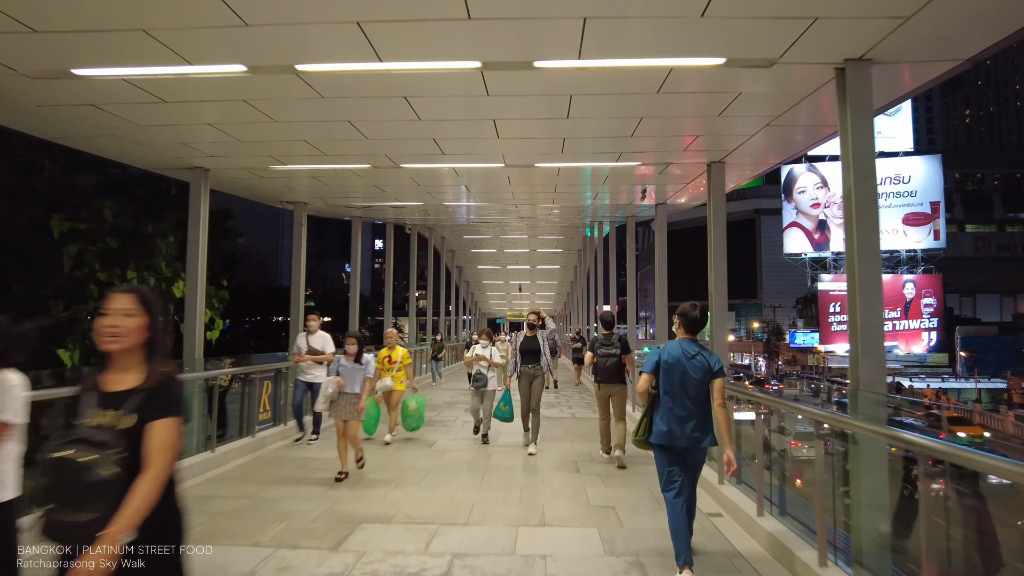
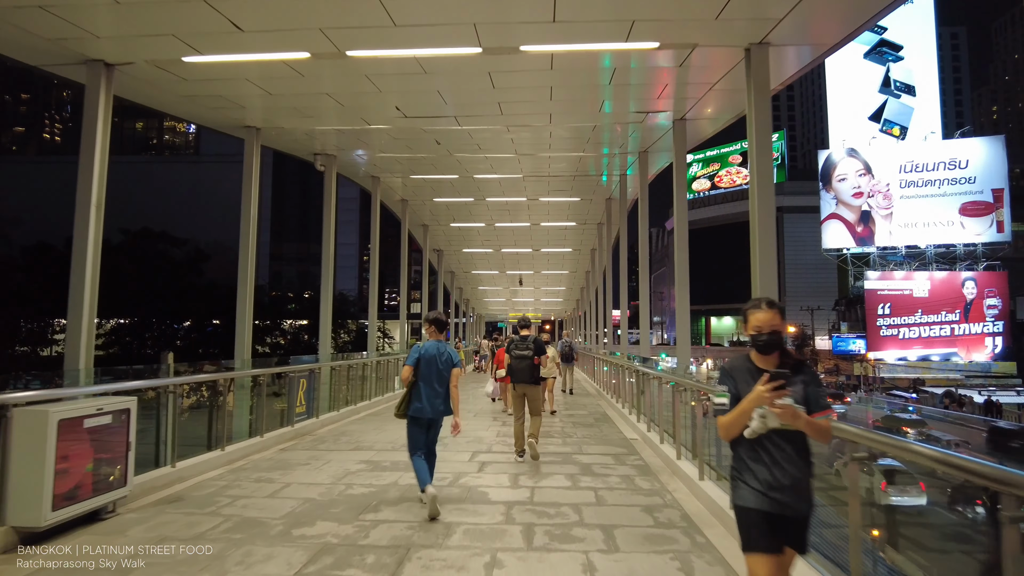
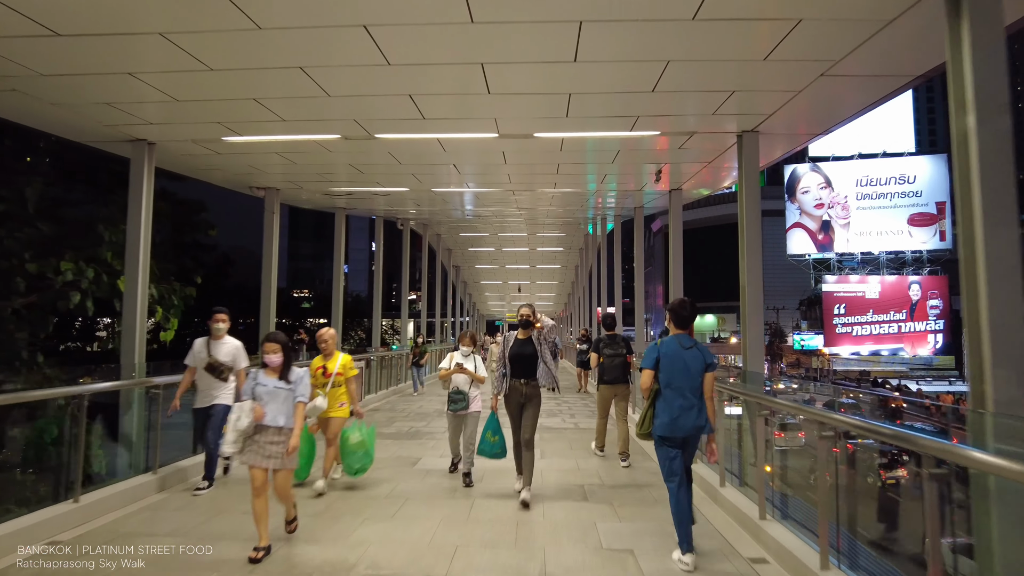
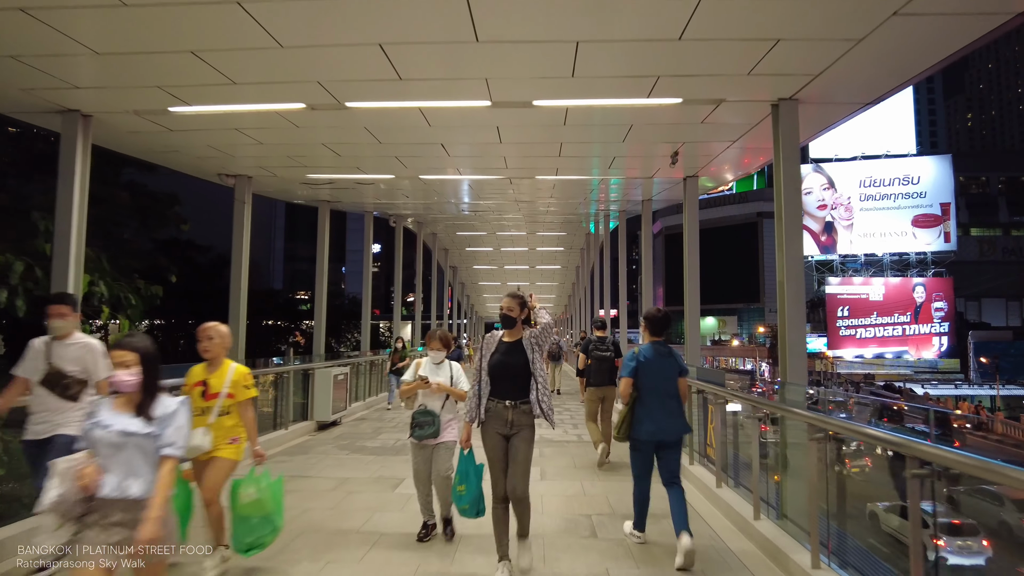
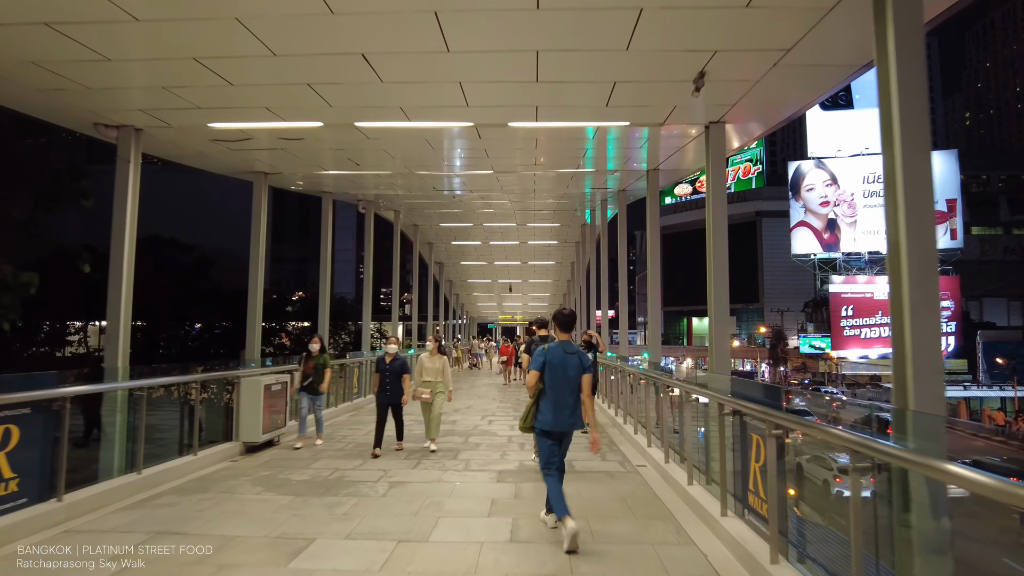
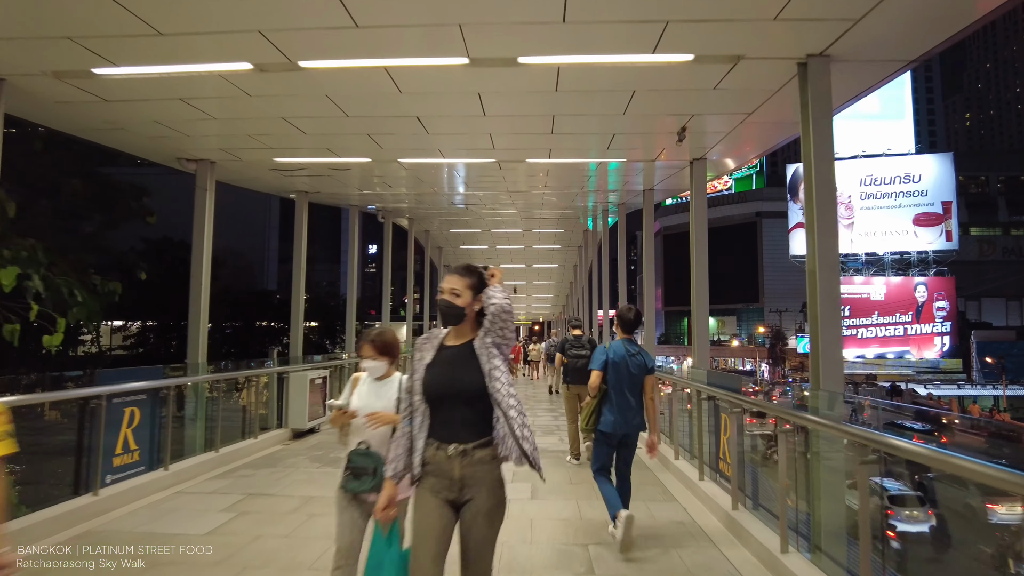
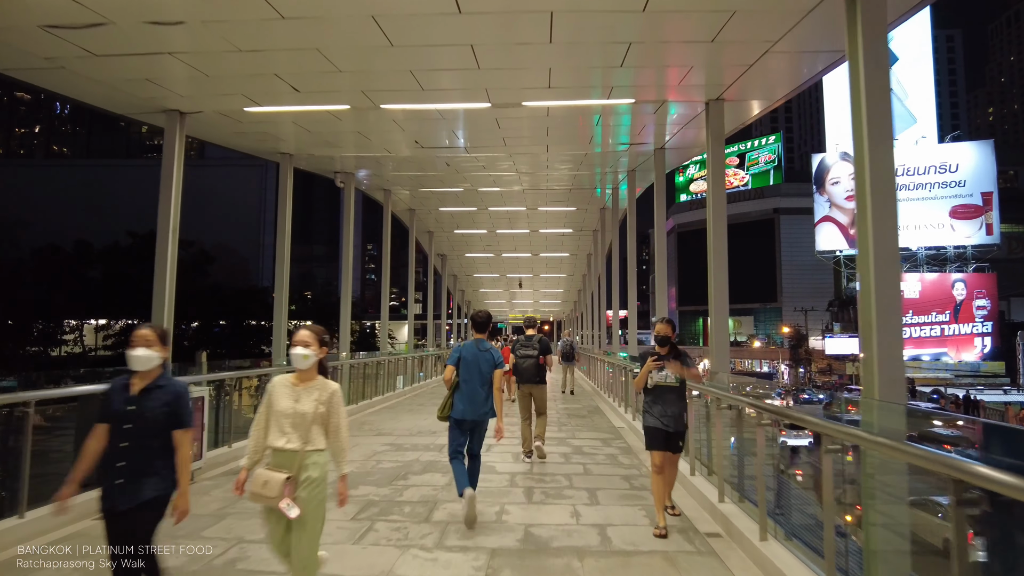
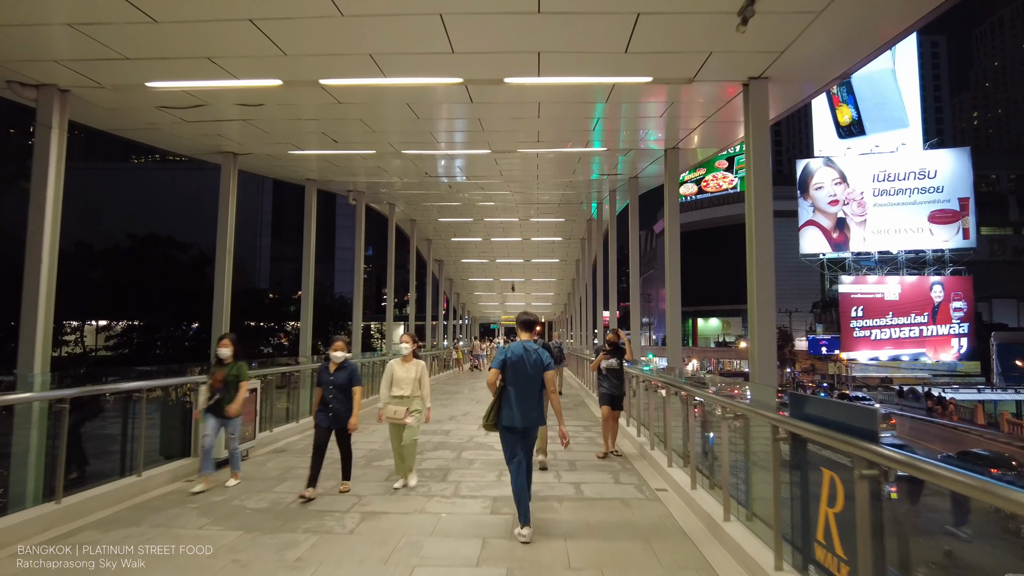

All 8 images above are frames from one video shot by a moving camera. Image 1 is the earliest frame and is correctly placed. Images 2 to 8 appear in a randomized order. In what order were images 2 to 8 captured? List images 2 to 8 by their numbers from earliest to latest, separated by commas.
3, 4, 6, 5, 8, 7, 2
